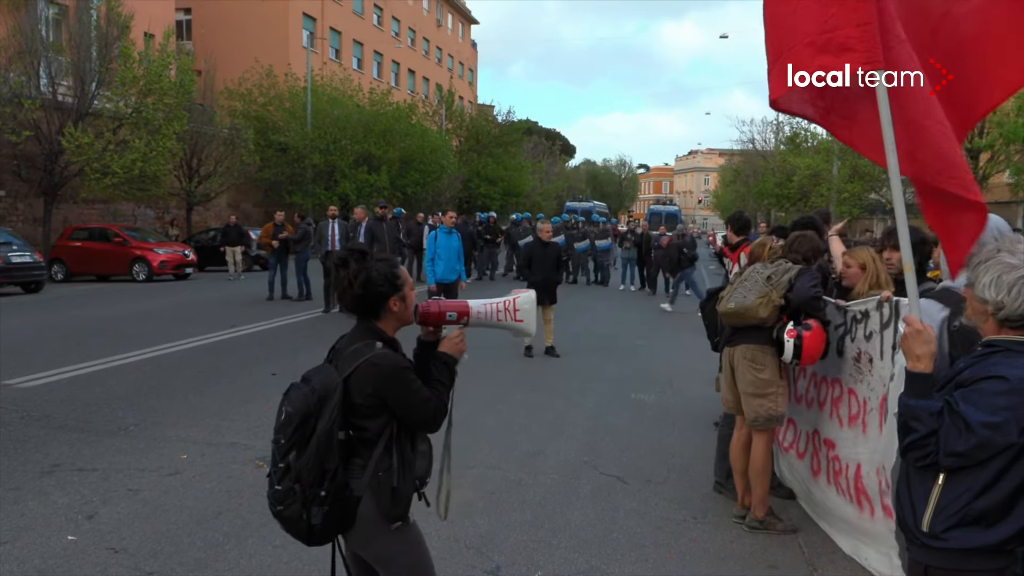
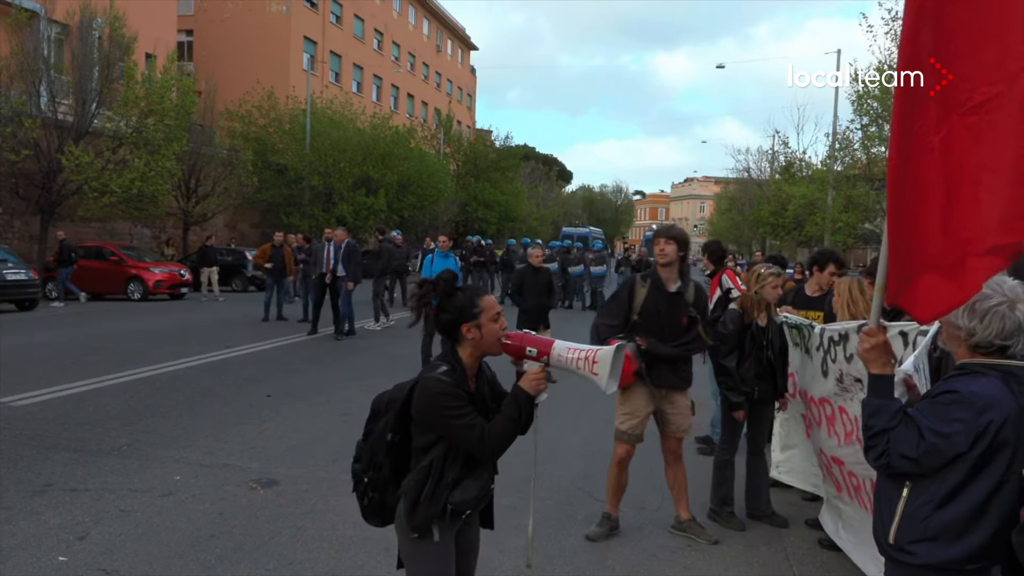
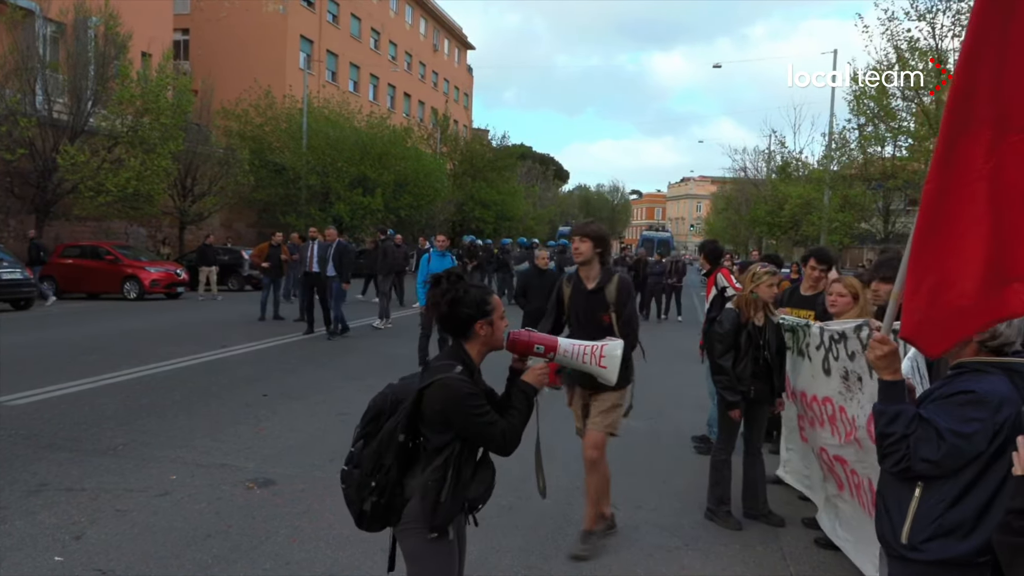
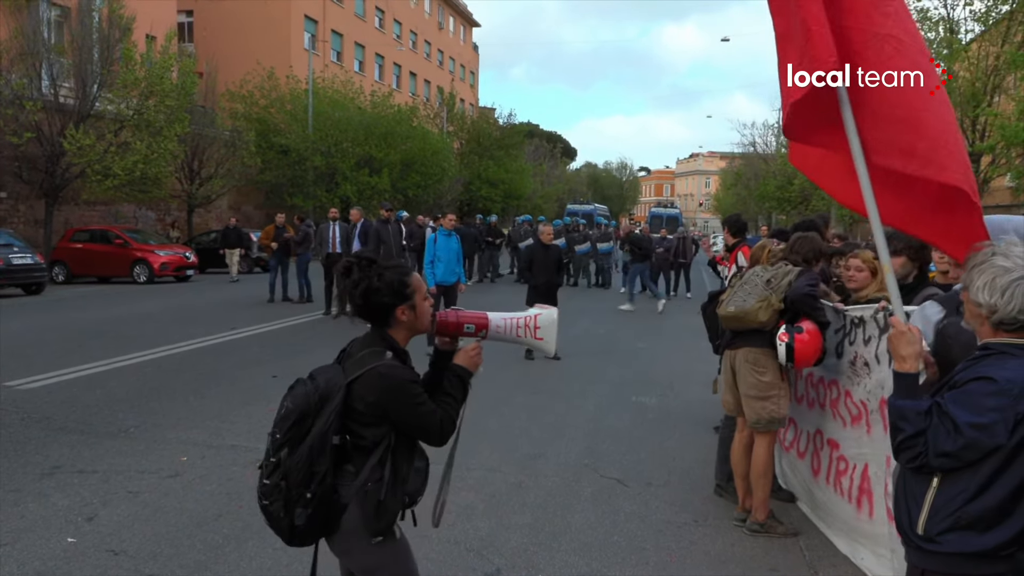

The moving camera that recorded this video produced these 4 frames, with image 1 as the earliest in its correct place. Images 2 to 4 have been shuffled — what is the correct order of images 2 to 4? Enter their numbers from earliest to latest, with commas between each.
4, 2, 3
